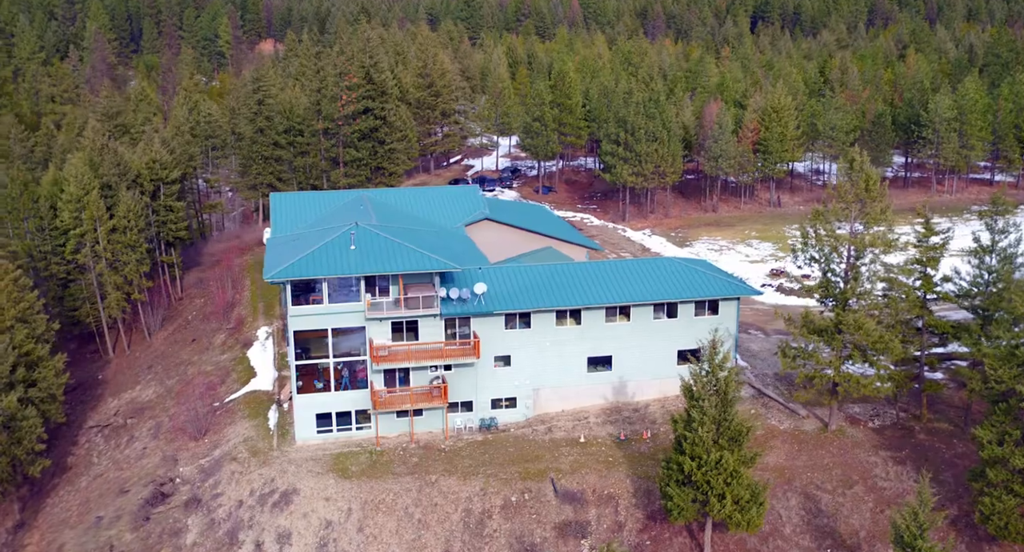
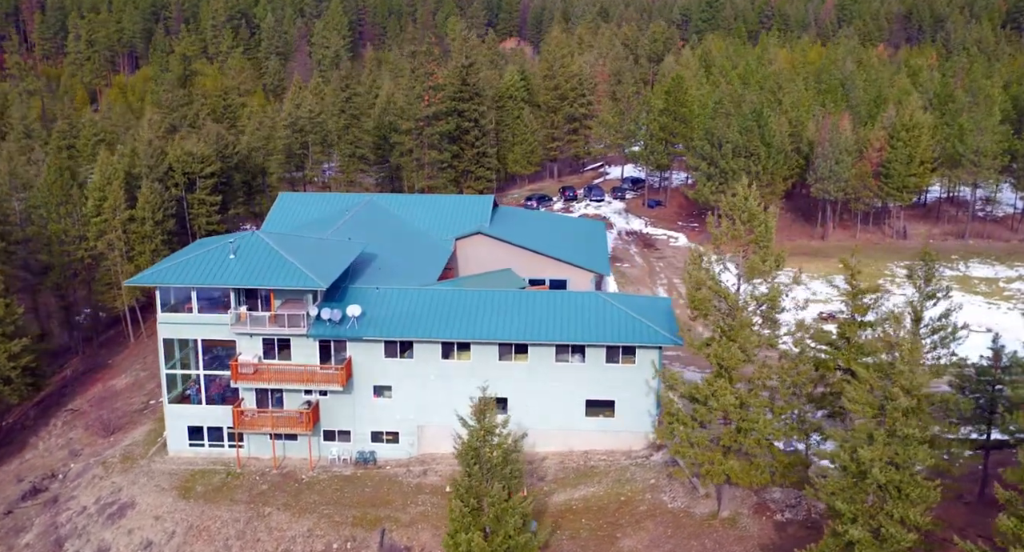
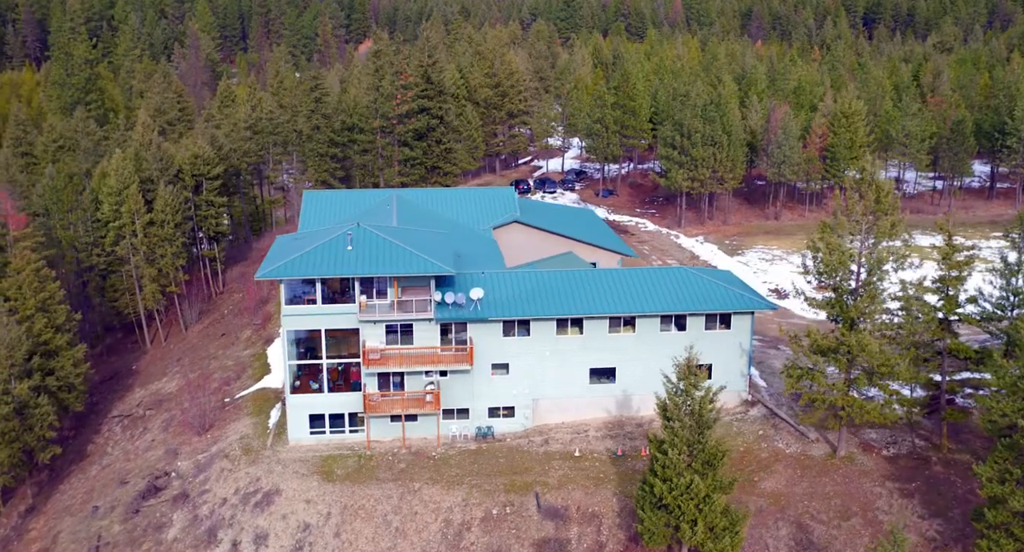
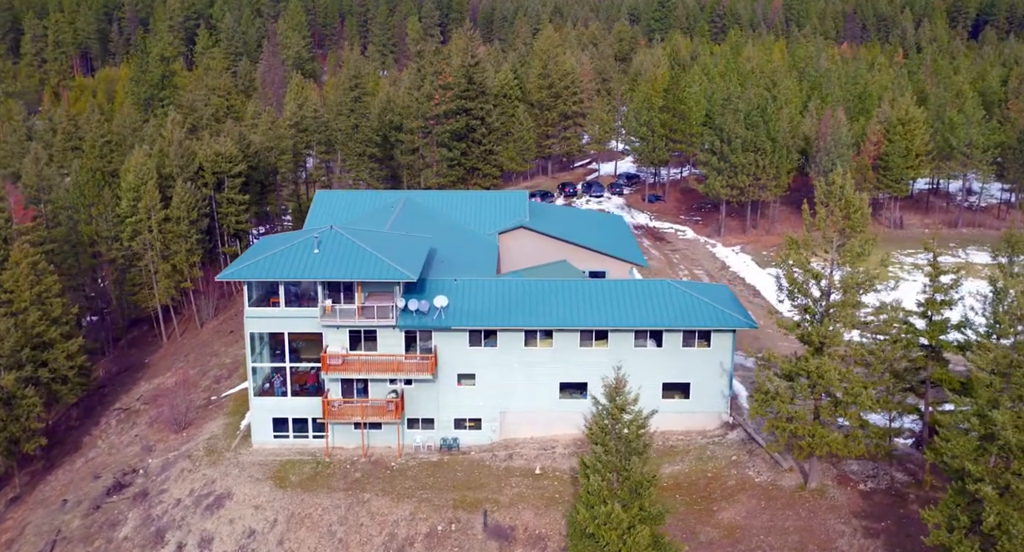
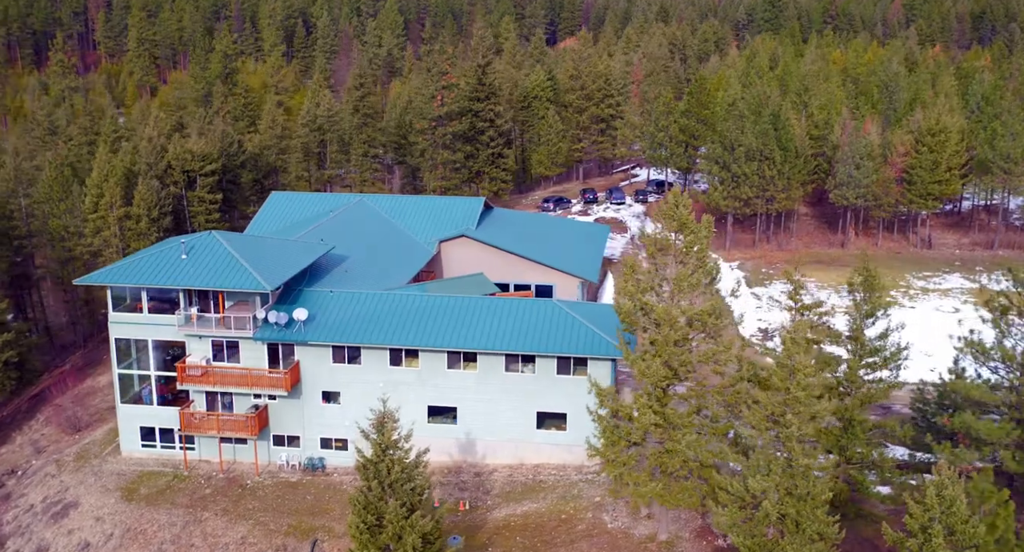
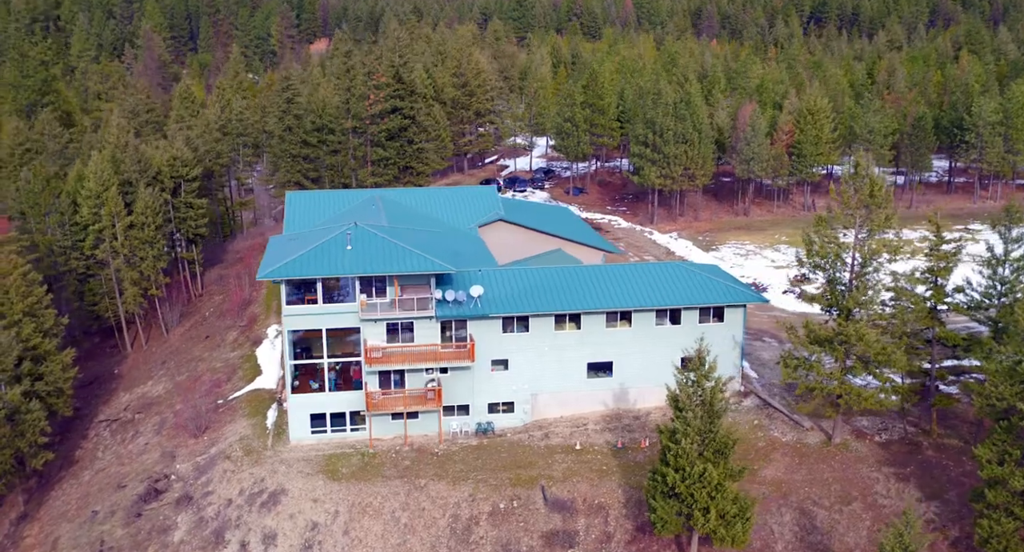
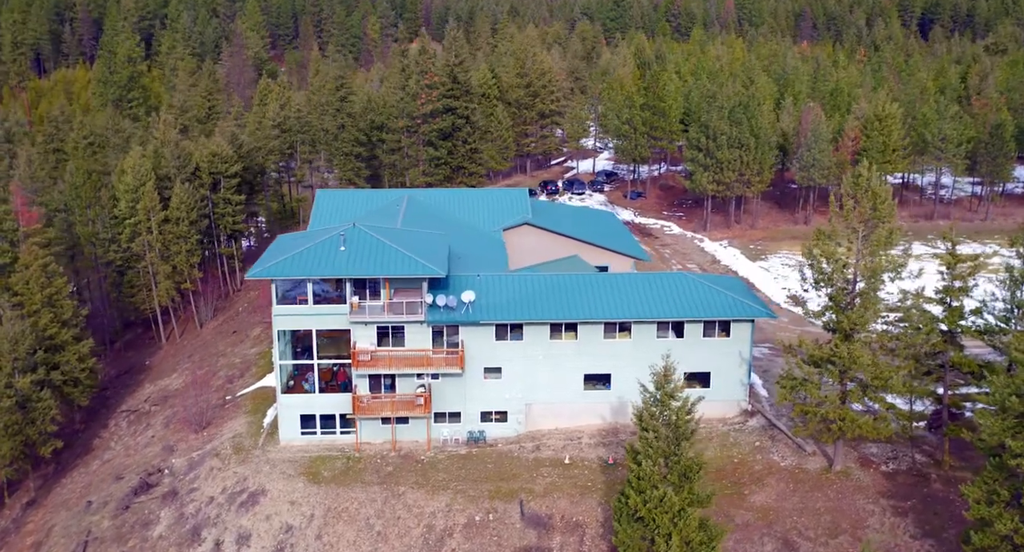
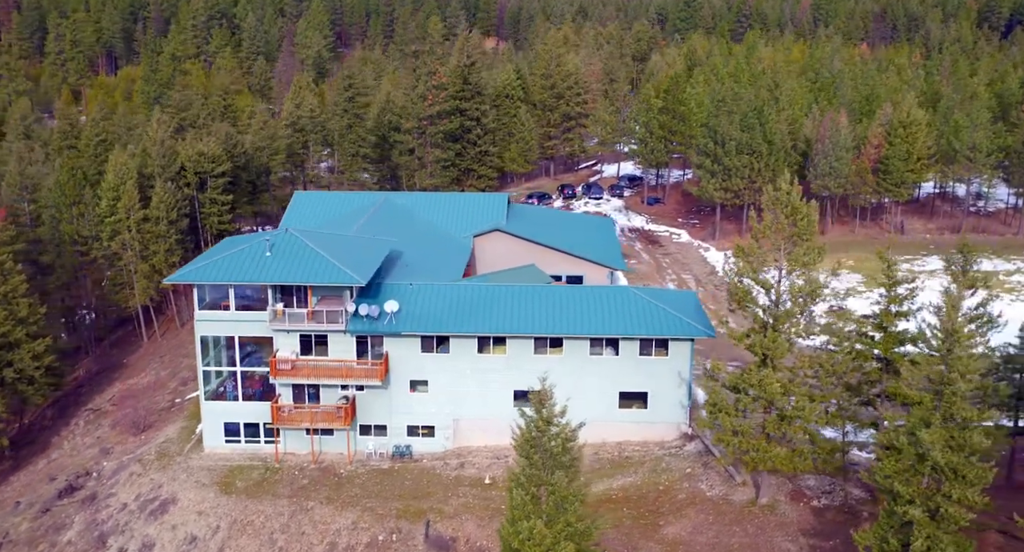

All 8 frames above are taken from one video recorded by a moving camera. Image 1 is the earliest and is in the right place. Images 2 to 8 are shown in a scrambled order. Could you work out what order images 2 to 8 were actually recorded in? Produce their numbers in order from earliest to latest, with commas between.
6, 3, 7, 4, 8, 2, 5
